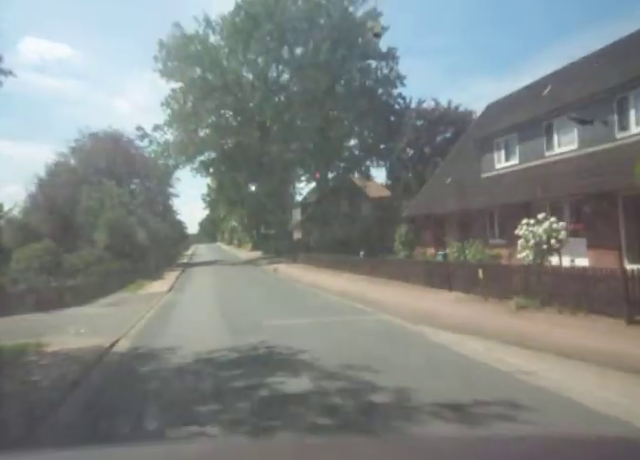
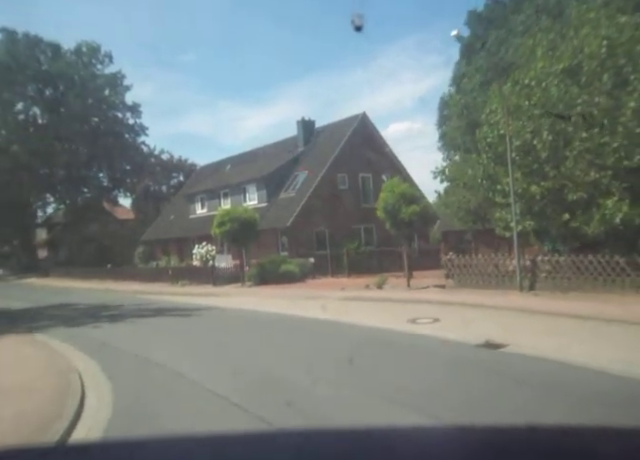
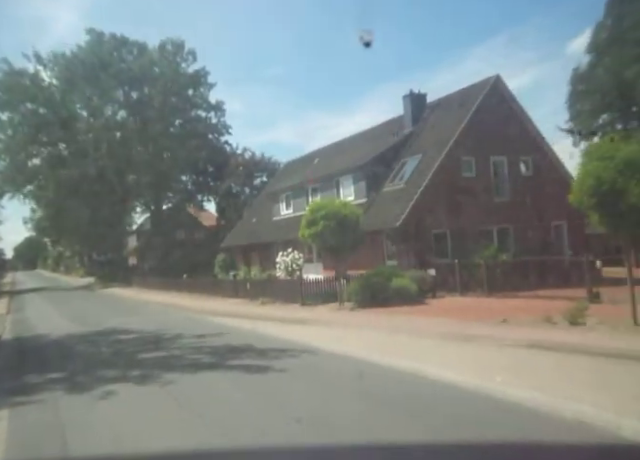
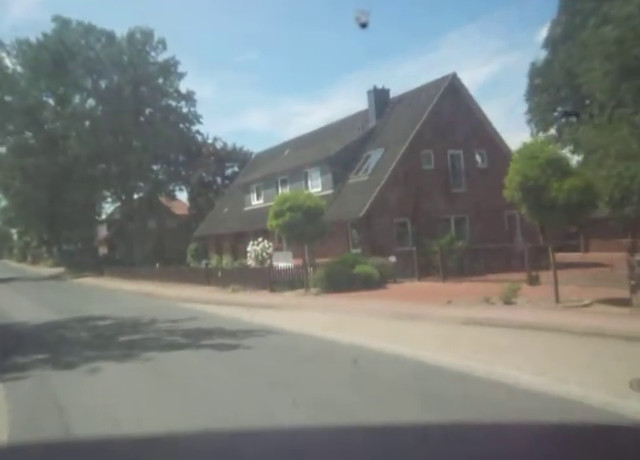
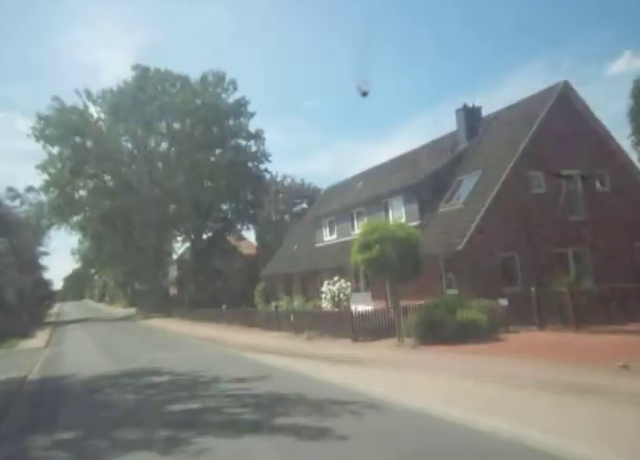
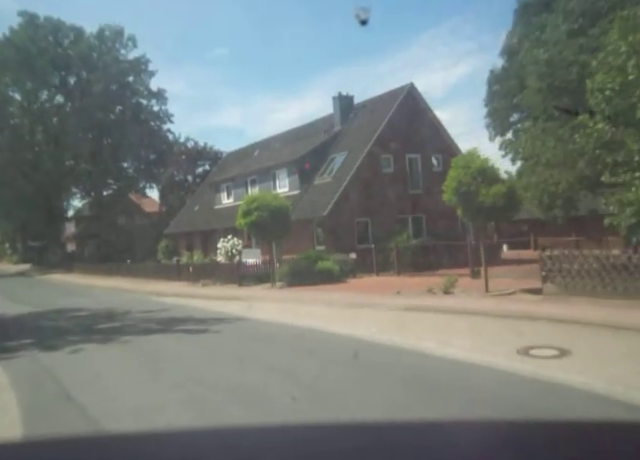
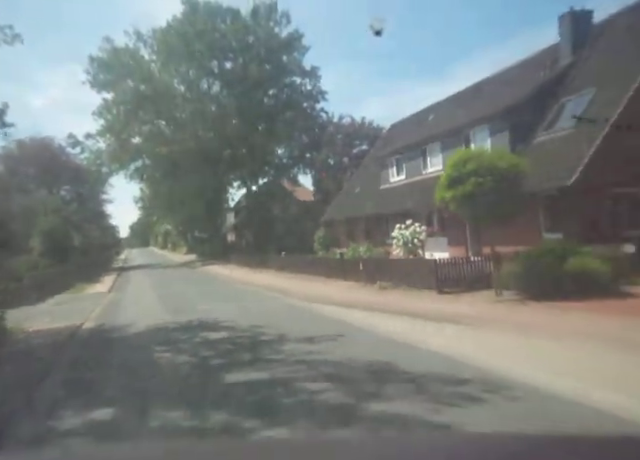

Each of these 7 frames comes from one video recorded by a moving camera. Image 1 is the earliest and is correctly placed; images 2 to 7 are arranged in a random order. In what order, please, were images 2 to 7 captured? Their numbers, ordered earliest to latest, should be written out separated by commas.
7, 5, 3, 4, 6, 2
